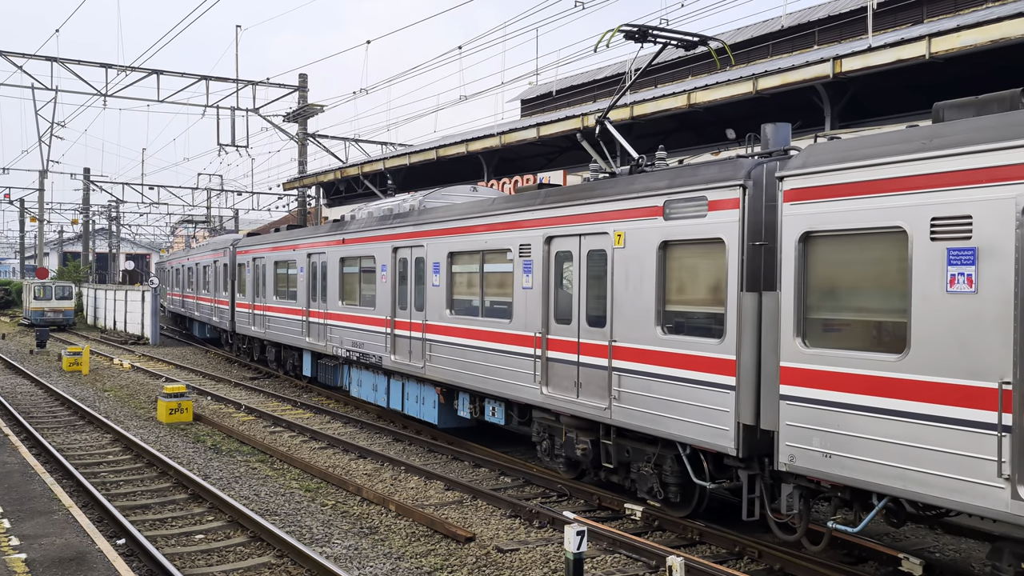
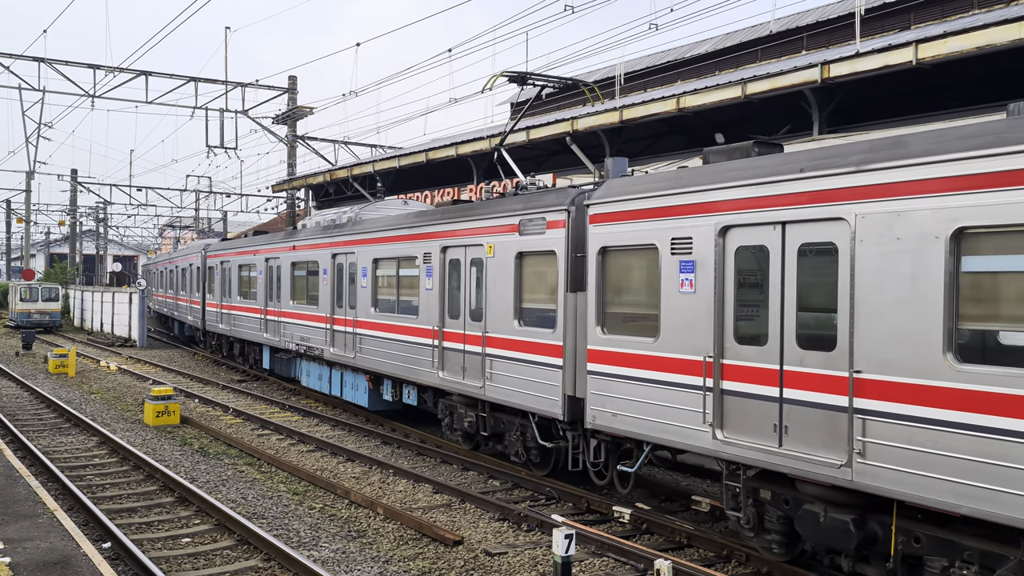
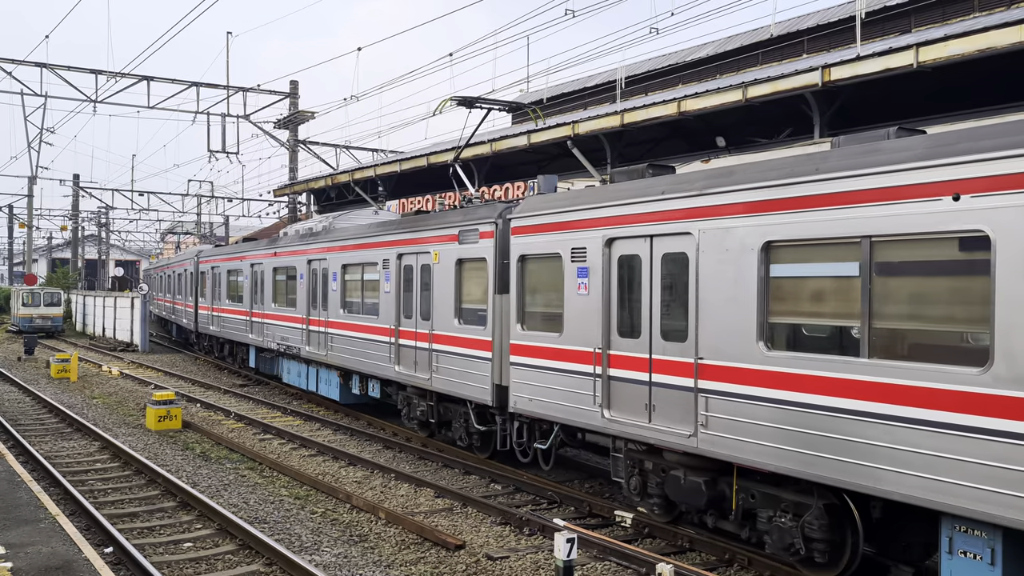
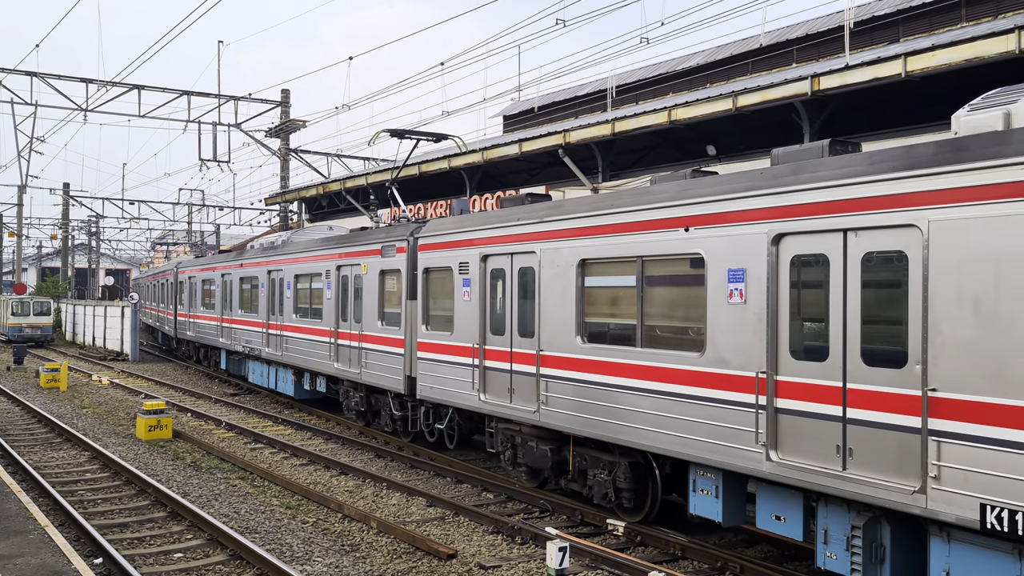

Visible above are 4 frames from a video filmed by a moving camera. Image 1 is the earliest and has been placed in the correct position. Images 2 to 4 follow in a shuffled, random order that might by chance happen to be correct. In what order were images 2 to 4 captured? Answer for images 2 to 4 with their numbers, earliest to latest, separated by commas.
2, 3, 4
